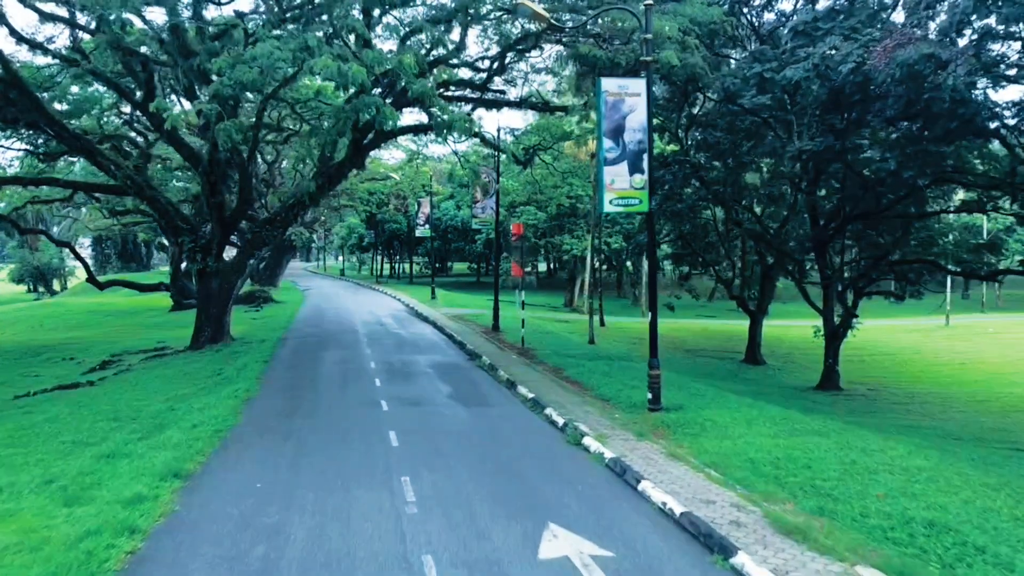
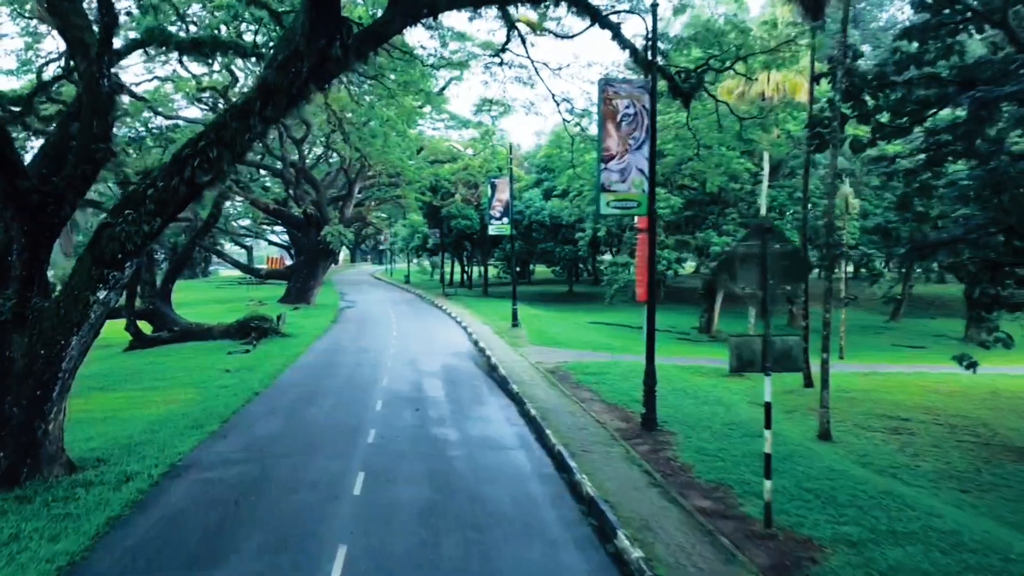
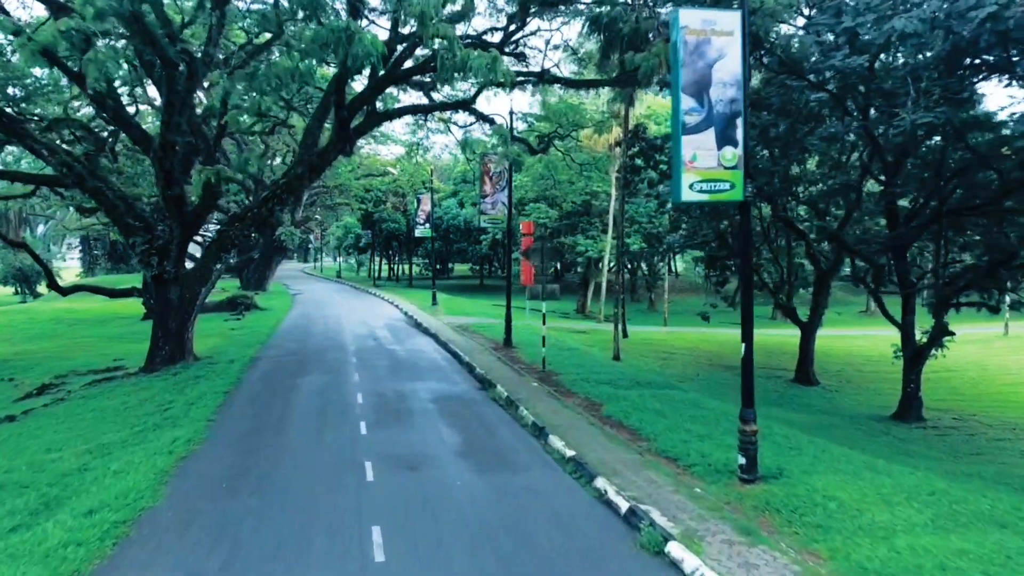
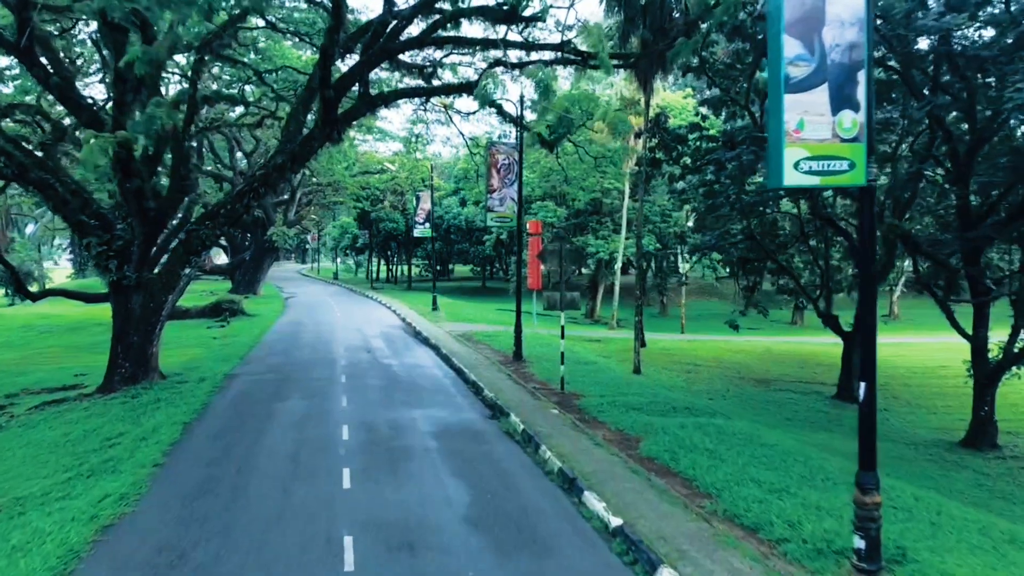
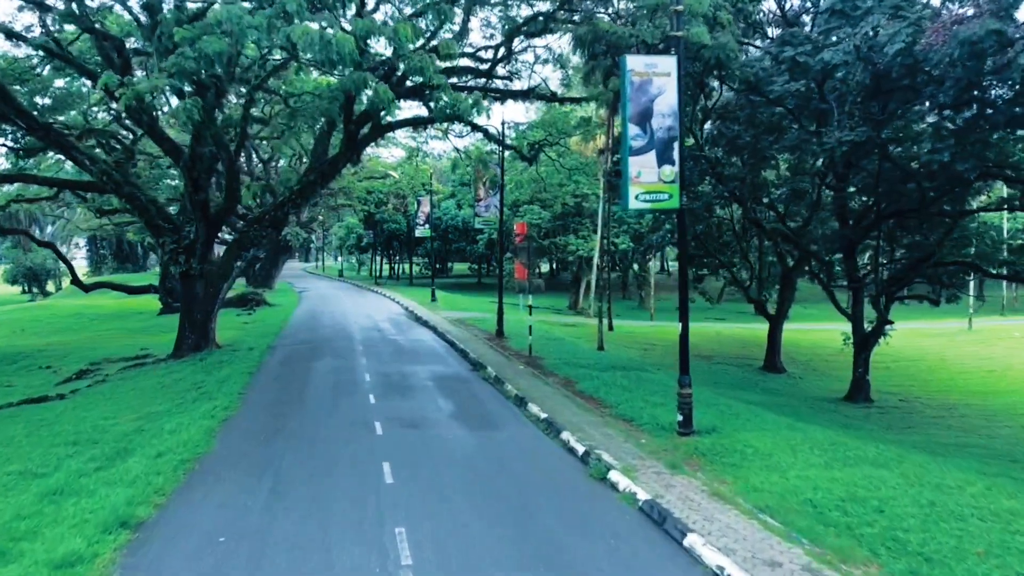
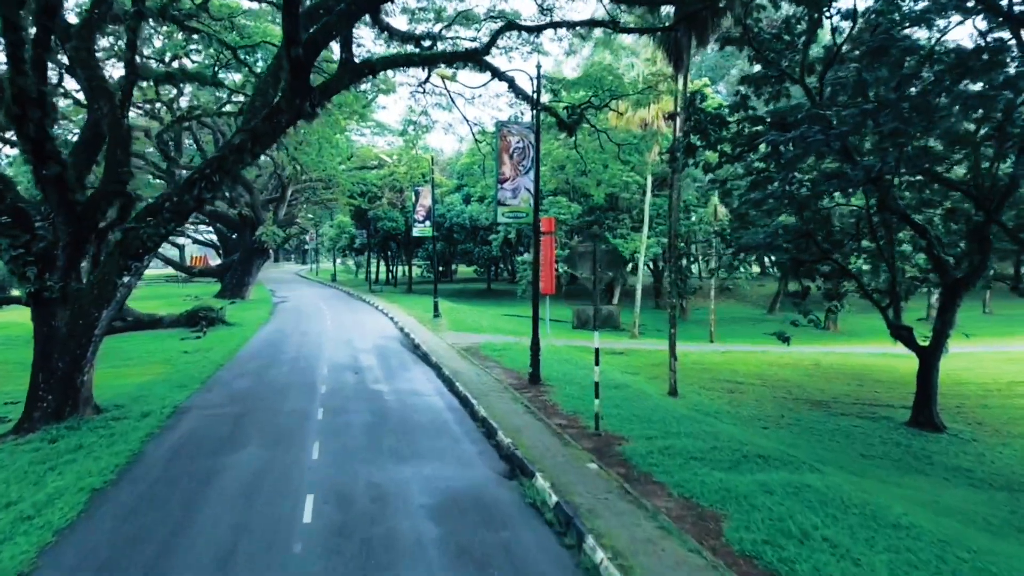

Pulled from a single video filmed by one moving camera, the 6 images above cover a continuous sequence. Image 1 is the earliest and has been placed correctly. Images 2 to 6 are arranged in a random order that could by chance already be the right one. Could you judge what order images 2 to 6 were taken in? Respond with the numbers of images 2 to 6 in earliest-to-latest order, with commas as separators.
5, 3, 4, 6, 2
